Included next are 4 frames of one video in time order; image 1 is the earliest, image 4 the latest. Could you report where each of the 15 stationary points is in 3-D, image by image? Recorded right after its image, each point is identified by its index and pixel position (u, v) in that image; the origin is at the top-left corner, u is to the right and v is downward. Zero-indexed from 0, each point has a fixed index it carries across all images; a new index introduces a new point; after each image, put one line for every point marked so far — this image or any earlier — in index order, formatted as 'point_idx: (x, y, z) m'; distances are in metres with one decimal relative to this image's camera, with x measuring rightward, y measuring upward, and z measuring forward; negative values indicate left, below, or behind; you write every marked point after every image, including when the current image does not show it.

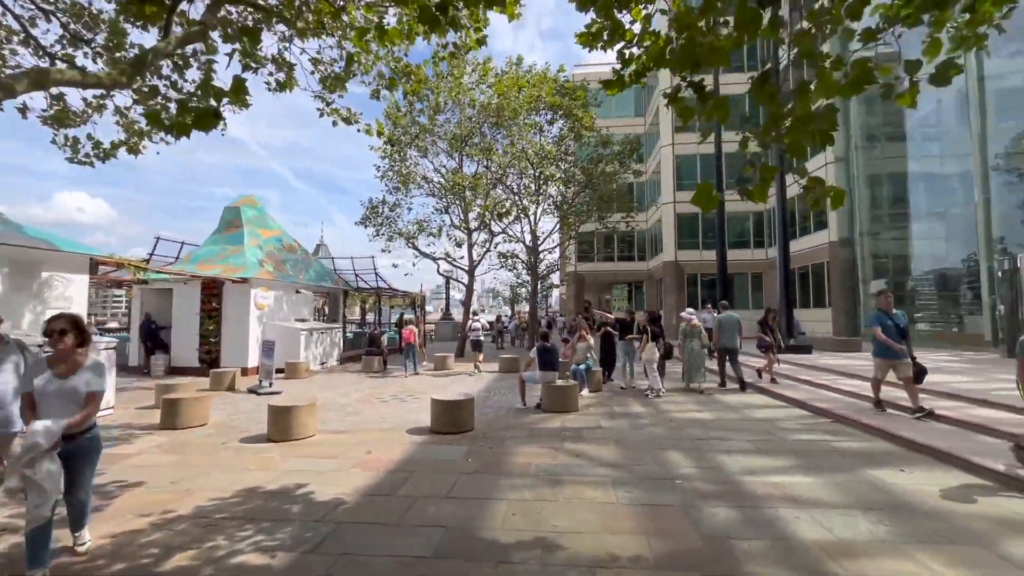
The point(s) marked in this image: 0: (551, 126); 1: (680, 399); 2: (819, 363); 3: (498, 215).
0: (+1.5, +6.2, +18.3) m
1: (+2.8, -1.9, +8.1) m
2: (+7.9, -1.9, +12.3) m
3: (-0.5, +2.5, +16.5) m
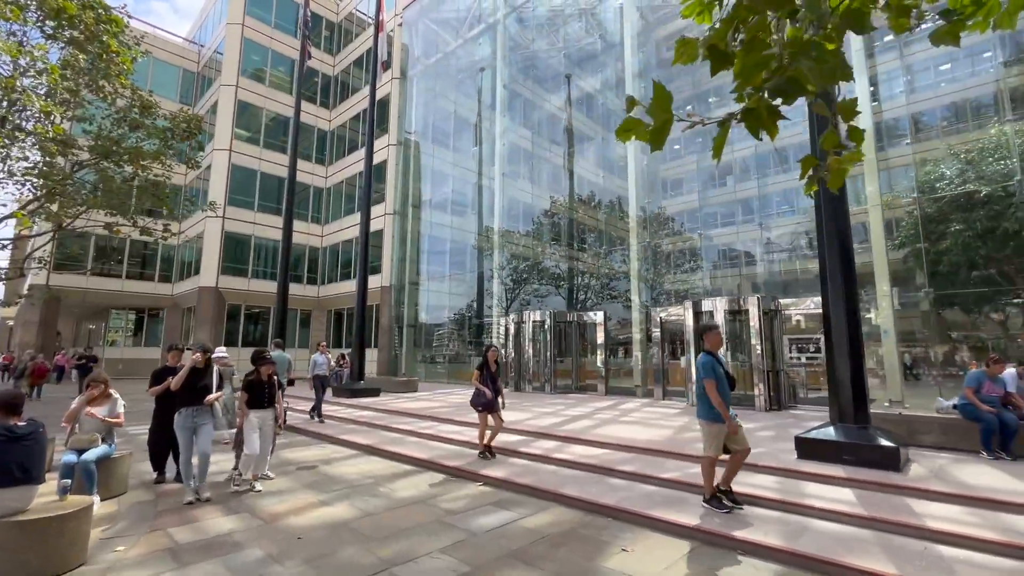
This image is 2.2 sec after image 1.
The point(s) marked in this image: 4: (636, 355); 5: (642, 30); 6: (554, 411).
0: (-11.0, +5.8, +11.3) m
1: (-2.5, -2.2, +5.3) m
2: (-2.9, -2.9, +11.9) m
3: (-11.0, +2.4, +8.3) m
4: (+4.3, -2.3, +16.0) m
5: (+5.7, +10.4, +18.5) m
6: (+0.9, -2.7, +10.3) m
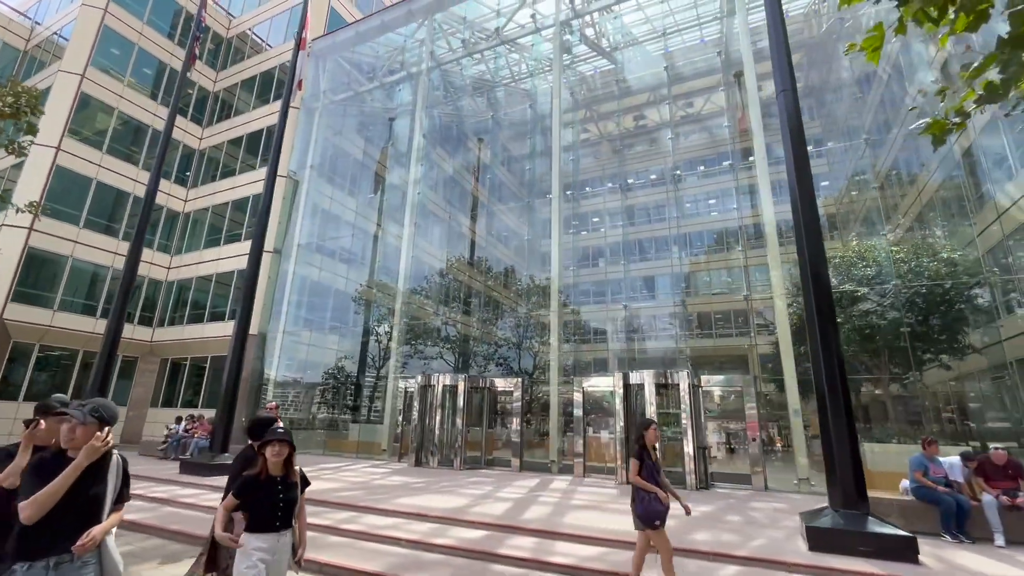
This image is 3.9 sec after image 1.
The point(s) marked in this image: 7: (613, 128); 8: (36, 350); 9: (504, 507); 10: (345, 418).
0: (-11.6, +5.6, +7.8) m
1: (-2.3, -2.4, +3.2) m
2: (-4.6, -3.8, +9.3) m
3: (-10.9, +2.7, +4.4) m
4: (+1.2, -4.4, +15.3) m
5: (+2.7, +7.6, +19.8) m
6: (-0.5, -3.8, +8.9) m
7: (+4.1, +6.4, +19.1) m
8: (-19.0, -2.5, +19.2) m
9: (-0.1, -3.5, +7.6) m
10: (-6.7, -5.1, +18.8) m
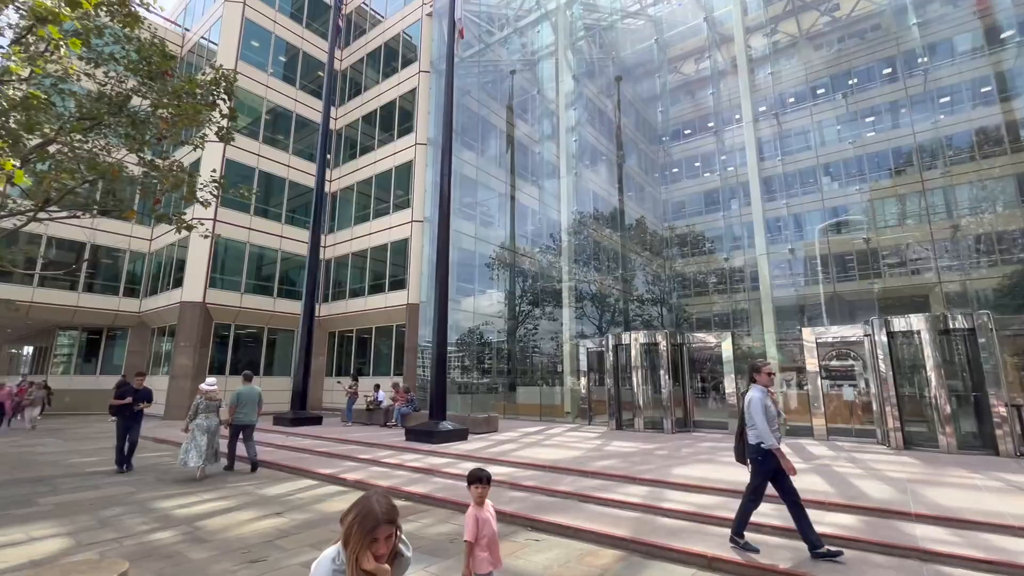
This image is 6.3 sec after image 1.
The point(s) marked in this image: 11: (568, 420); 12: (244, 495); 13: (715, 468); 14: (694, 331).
0: (-7.9, +5.7, +8.1) m
1: (+1.0, -2.0, +2.4) m
2: (0.0, -3.1, +8.9) m
3: (-7.7, +2.6, +4.9) m
4: (+6.9, -2.8, +13.7) m
5: (+8.1, +9.7, +17.0) m
6: (+4.0, -2.8, +7.7) m
7: (+9.5, +8.6, +16.0) m
8: (-12.3, -1.8, +21.2) m
9: (+4.0, -2.6, +6.4) m
10: (-0.1, -3.6, +18.6) m
11: (+1.9, -4.6, +16.8) m
12: (-3.8, -2.9, +6.7) m
13: (+3.1, -2.8, +7.6) m
14: (+5.8, -1.4, +15.3) m
